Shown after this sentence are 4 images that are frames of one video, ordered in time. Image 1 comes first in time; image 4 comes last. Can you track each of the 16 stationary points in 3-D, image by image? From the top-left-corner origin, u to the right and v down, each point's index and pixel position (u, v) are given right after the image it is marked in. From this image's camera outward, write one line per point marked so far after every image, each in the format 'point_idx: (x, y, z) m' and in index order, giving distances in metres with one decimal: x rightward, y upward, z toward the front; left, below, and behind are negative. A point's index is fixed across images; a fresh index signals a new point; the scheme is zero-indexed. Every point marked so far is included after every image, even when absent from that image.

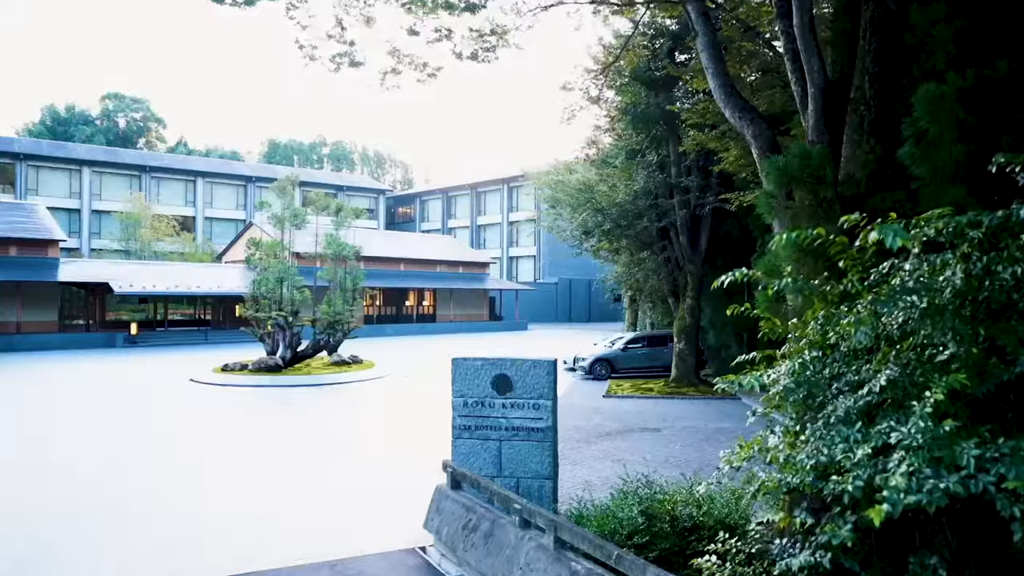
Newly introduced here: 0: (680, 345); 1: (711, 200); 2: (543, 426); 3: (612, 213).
0: (+4.3, -1.4, +18.4) m
1: (+4.7, +2.2, +17.1) m
2: (+0.3, -1.3, +6.9) m
3: (+2.5, +1.9, +17.8) m
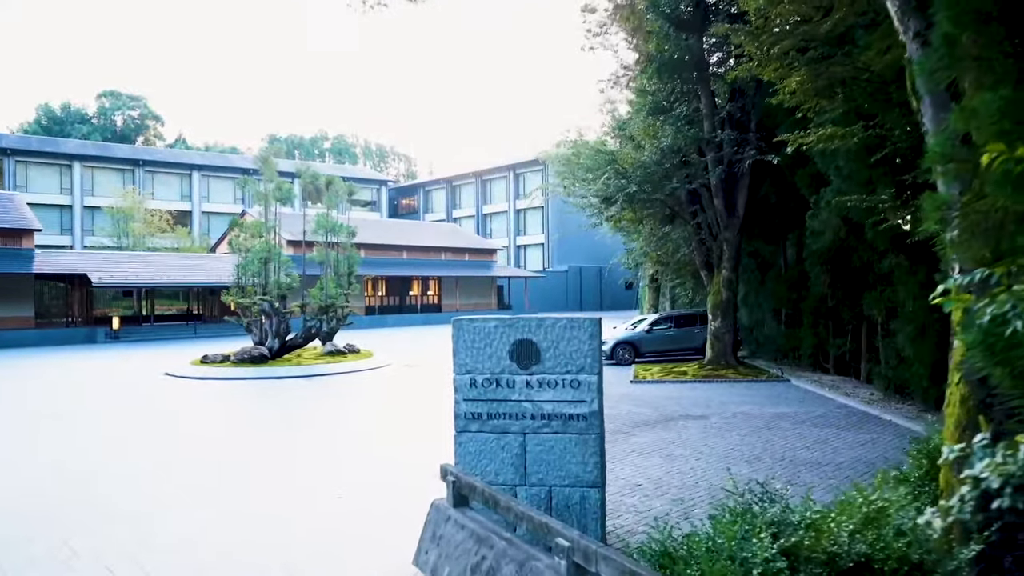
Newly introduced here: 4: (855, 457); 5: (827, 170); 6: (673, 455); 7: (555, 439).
0: (+4.6, -0.8, +16.3) m
1: (+4.9, +2.8, +14.9) m
2: (+0.5, -0.8, +4.8) m
3: (+2.7, +2.5, +15.7) m
4: (+3.7, -1.9, +7.8) m
5: (+5.5, +2.1, +12.6) m
6: (+1.9, -1.9, +8.1) m
7: (+0.3, -1.0, +4.9) m
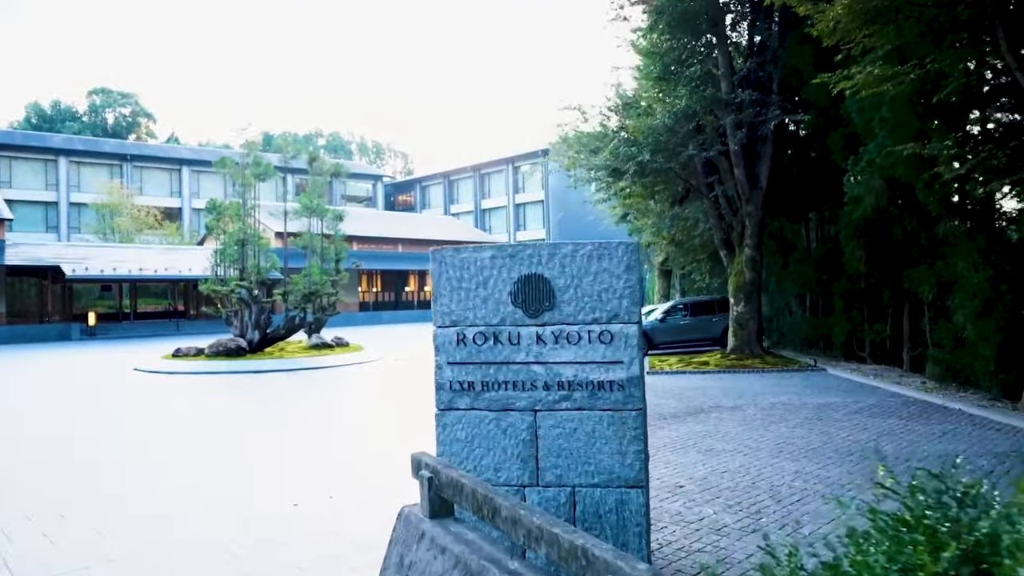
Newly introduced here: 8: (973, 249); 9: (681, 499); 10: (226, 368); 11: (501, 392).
0: (+4.6, -0.4, +14.8) m
1: (+4.9, +3.2, +13.5) m
2: (+0.5, -0.4, +3.4) m
3: (+2.7, +2.9, +14.3) m
4: (+3.7, -1.4, +6.3) m
5: (+5.5, +2.5, +11.2) m
6: (+1.9, -1.5, +6.7) m
7: (+0.3, -0.6, +3.4) m
8: (+6.1, +0.5, +9.5) m
9: (+1.2, -1.5, +5.0) m
10: (-6.7, -1.9, +16.7) m
11: (-0.1, -0.5, +3.5) m
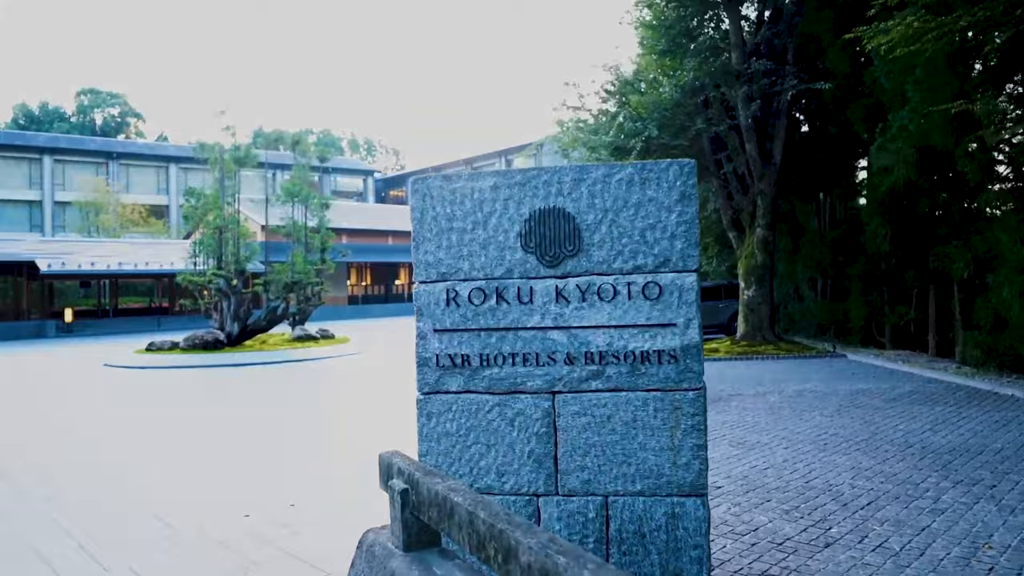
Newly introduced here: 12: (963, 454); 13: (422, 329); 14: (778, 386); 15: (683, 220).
0: (+4.6, -0.1, +13.9) m
1: (+4.8, +3.5, +12.6) m
2: (+0.6, -0.2, +2.5) m
3: (+2.7, +3.2, +13.4) m
4: (+3.8, -1.2, +5.4) m
5: (+5.5, +2.9, +10.3) m
6: (+1.9, -1.3, +5.8) m
7: (+0.4, -0.4, +2.5) m
8: (+6.1, +0.8, +8.6) m
9: (+1.2, -1.2, +4.1) m
10: (-6.7, -1.7, +15.8) m
11: (0.0, -0.3, +2.6) m
12: (+3.2, -1.2, +5.1) m
13: (-0.3, -0.2, +2.6) m
14: (+3.4, -1.3, +9.1) m
15: (+0.6, +0.2, +2.4) m
